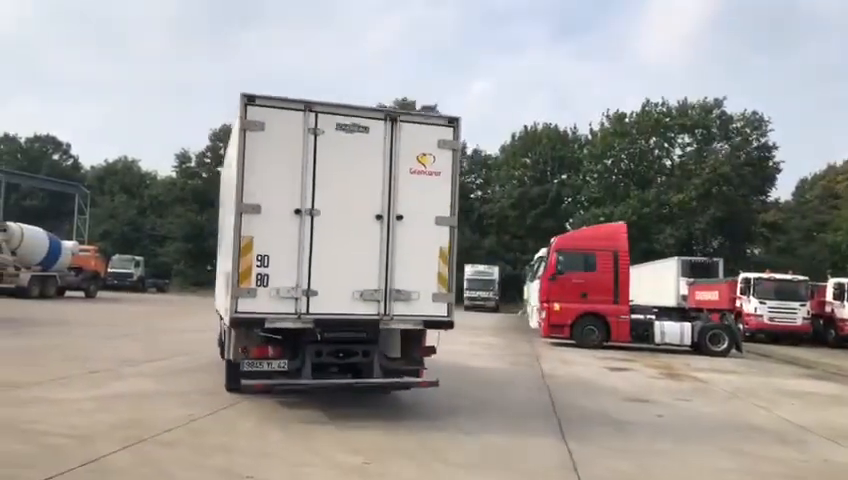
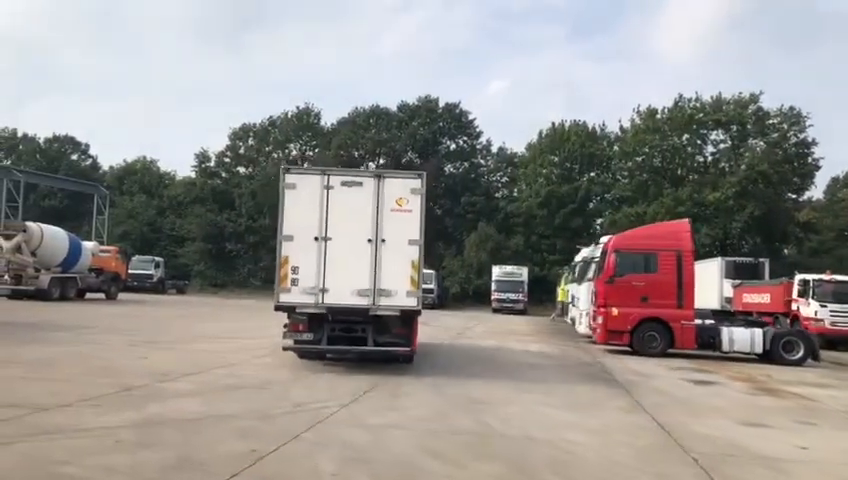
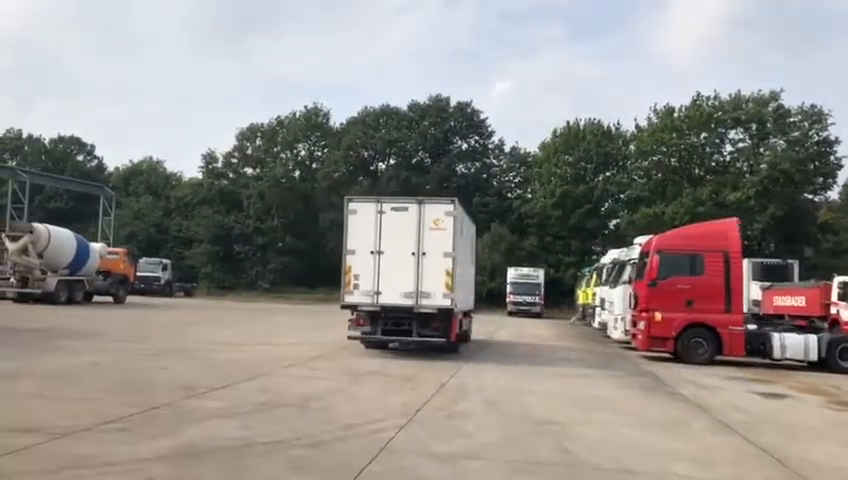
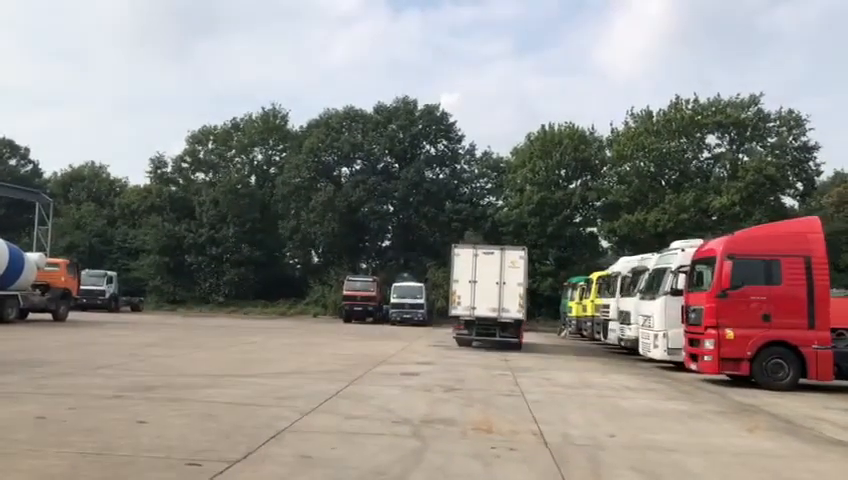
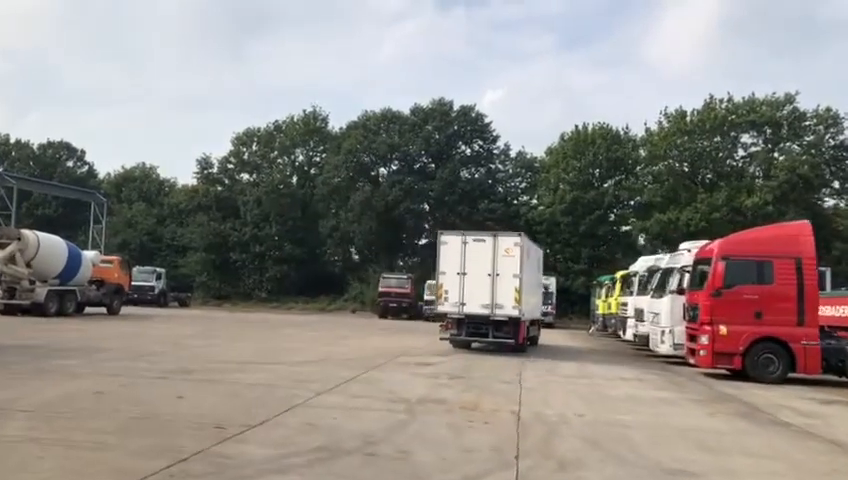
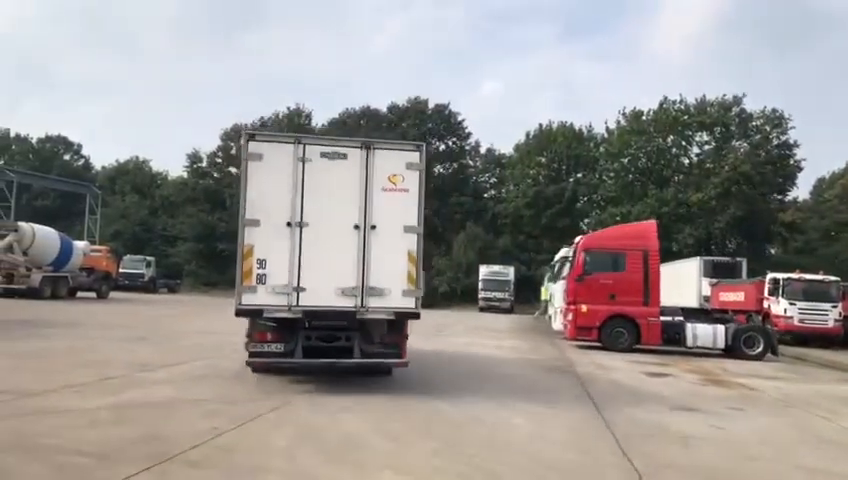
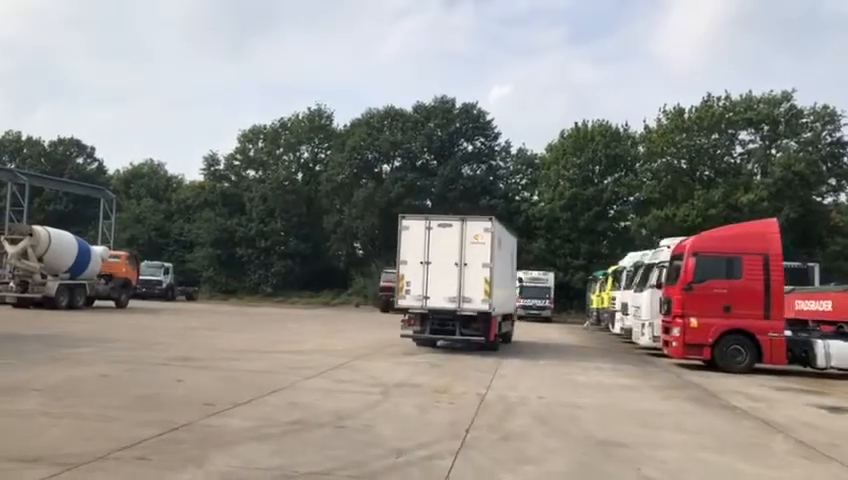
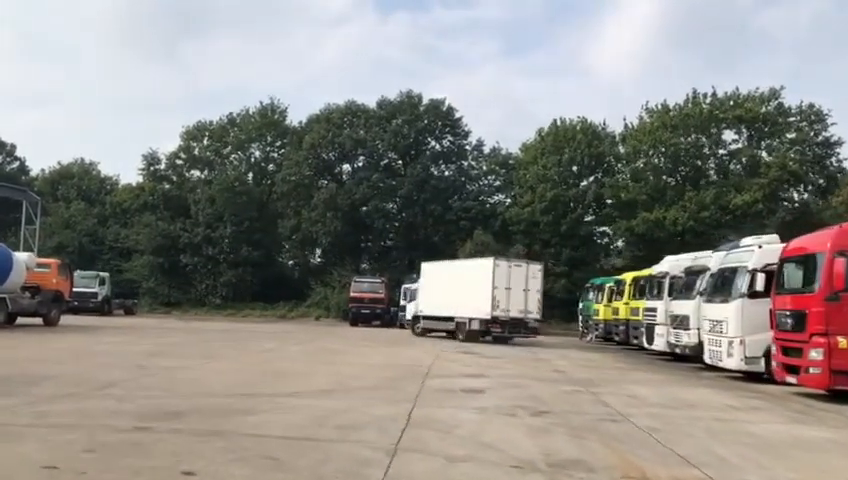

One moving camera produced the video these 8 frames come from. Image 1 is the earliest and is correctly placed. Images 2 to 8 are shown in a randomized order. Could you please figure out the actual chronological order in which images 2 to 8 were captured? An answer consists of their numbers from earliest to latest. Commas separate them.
6, 2, 3, 7, 5, 4, 8
